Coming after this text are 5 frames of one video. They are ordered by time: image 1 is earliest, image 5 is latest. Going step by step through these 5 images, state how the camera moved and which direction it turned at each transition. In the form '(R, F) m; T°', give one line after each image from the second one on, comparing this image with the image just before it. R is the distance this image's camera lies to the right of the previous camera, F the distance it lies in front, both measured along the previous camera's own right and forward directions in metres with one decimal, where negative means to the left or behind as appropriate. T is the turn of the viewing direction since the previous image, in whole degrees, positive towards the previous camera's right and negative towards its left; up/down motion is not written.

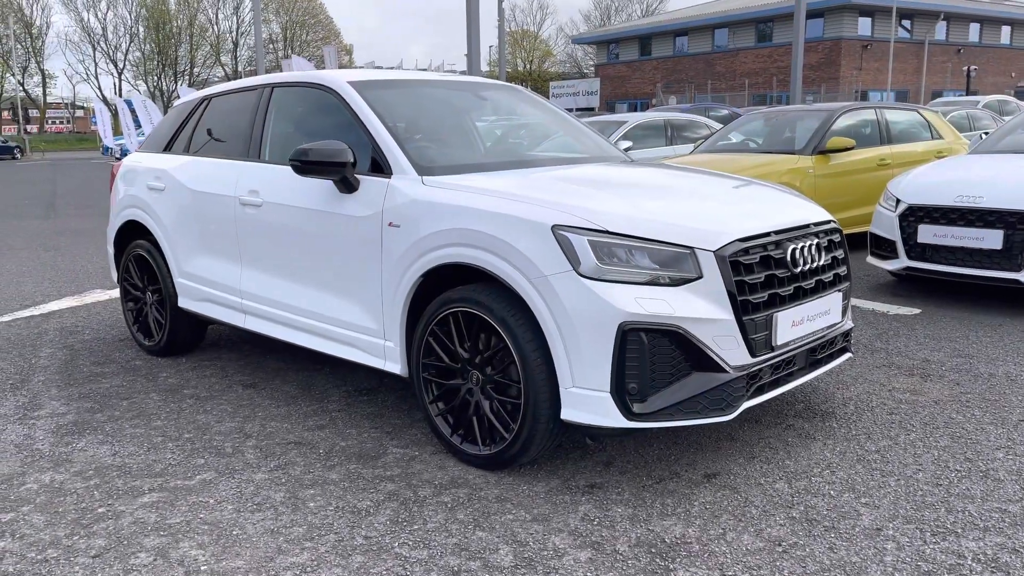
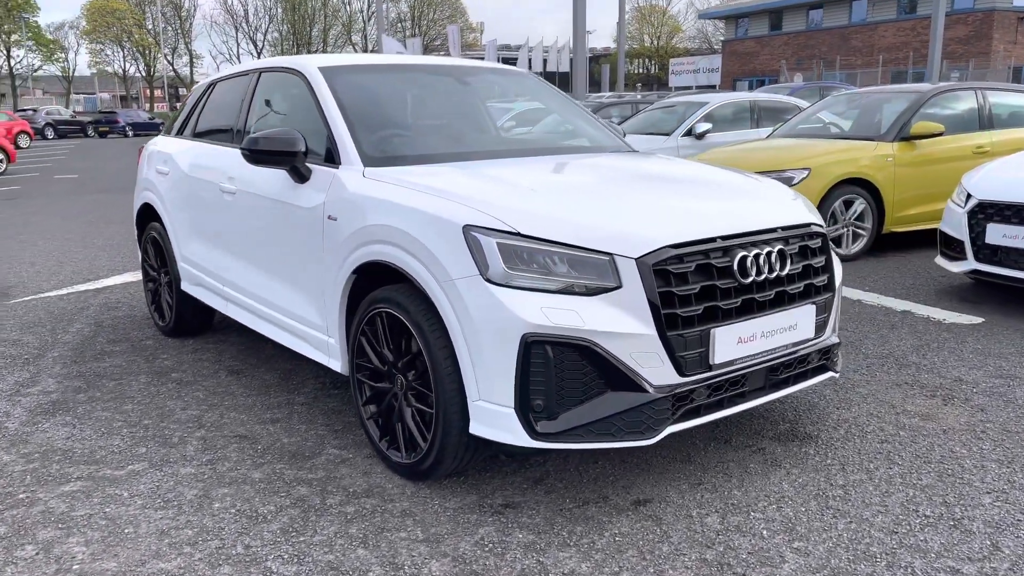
(+0.7, +0.3) m; -8°
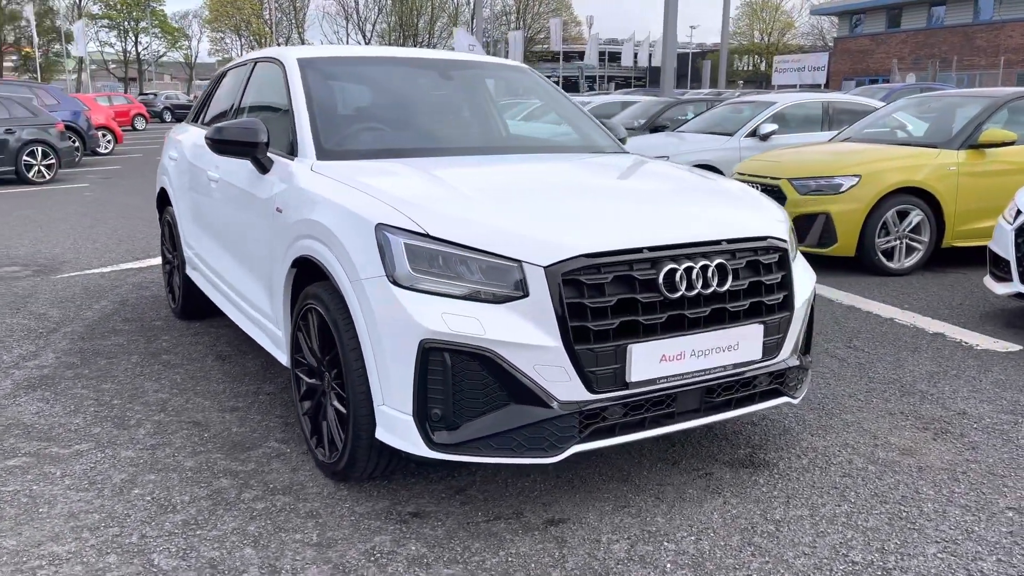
(+0.6, +0.1) m; -7°
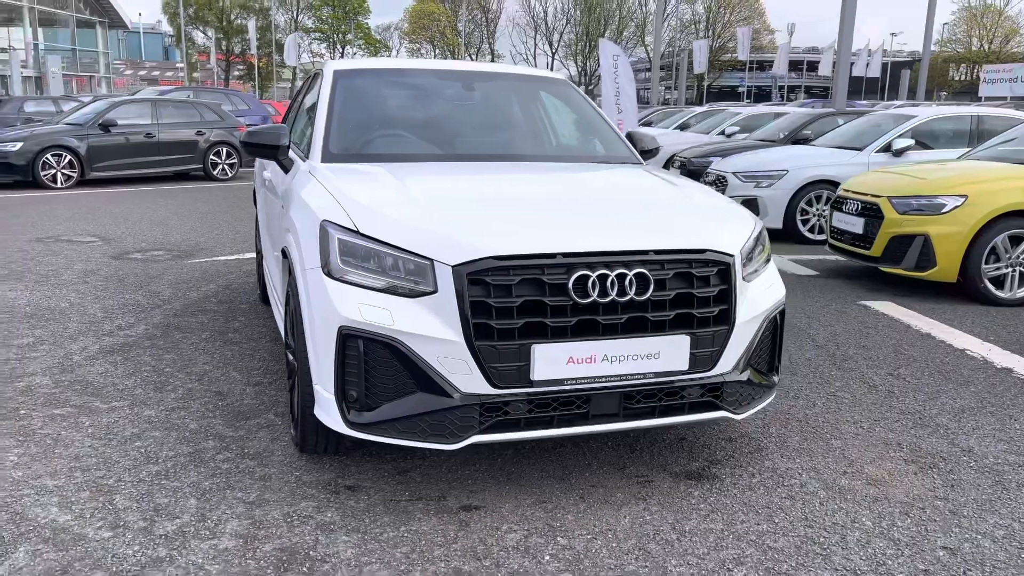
(+0.8, -0.1) m; -12°
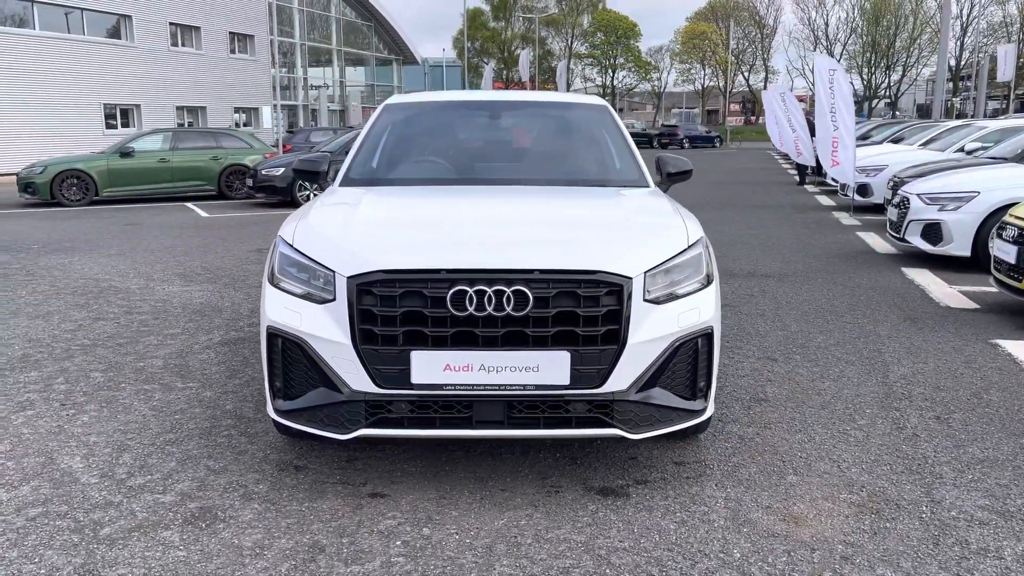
(+1.3, 0.0) m; -18°
